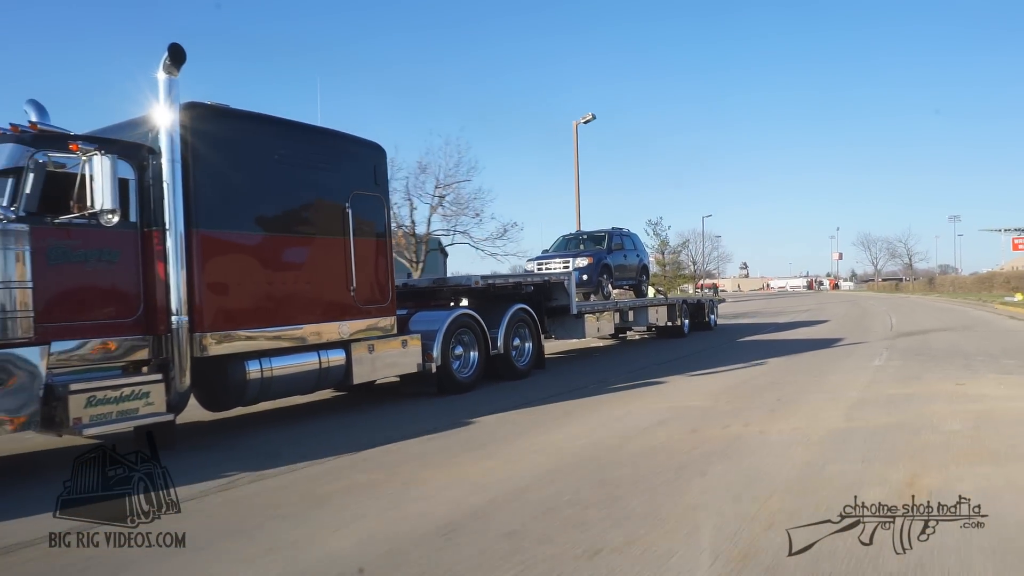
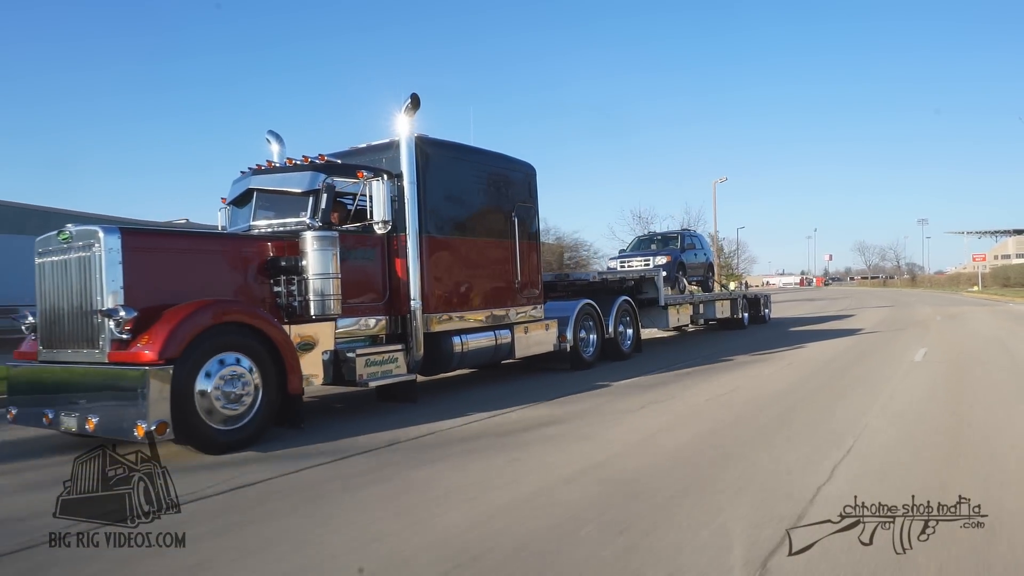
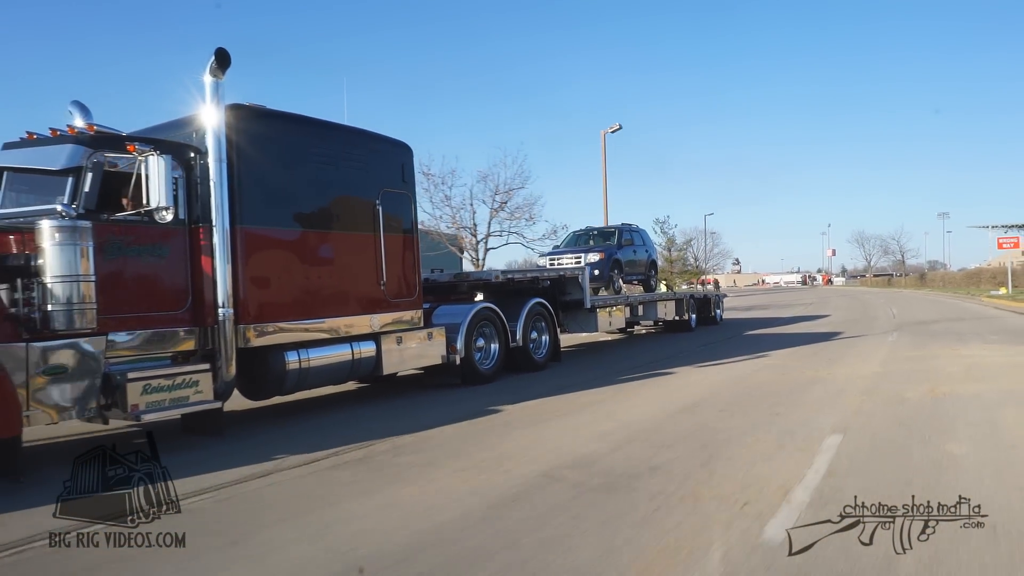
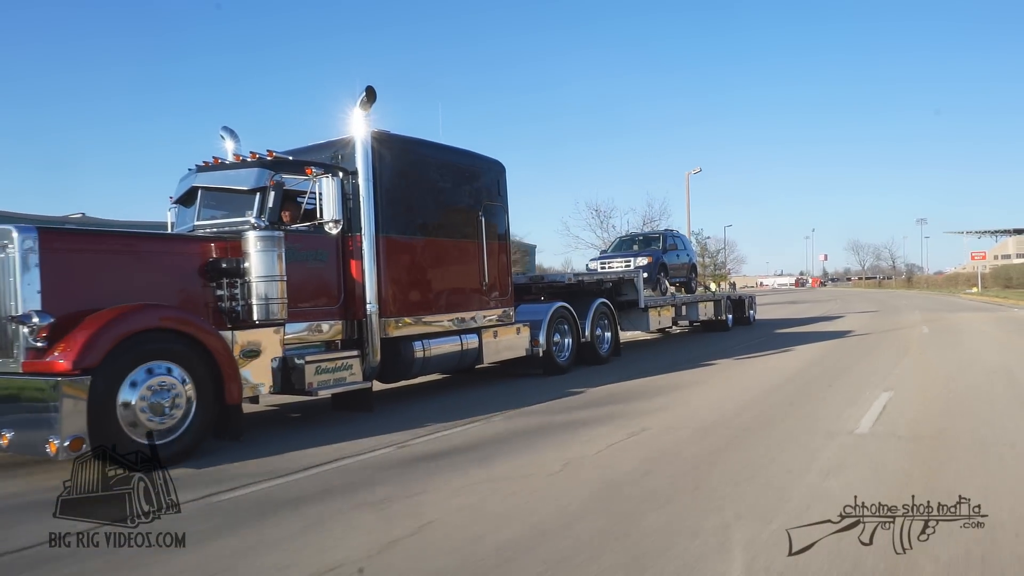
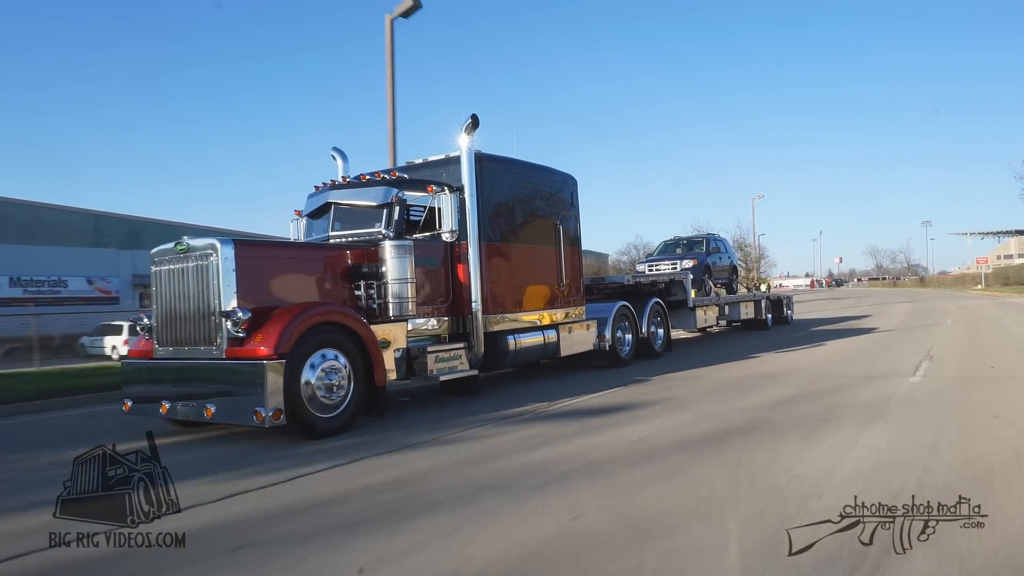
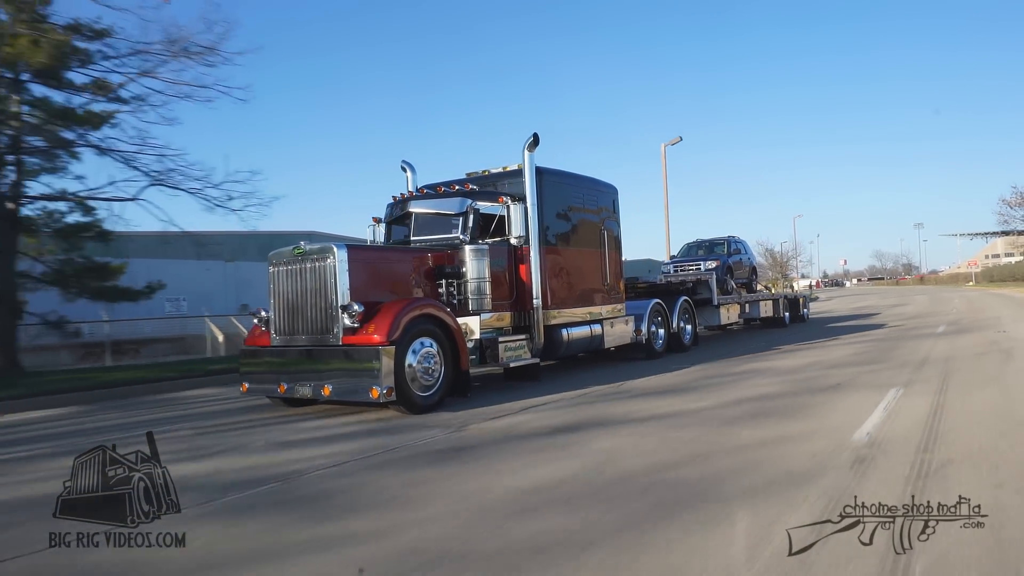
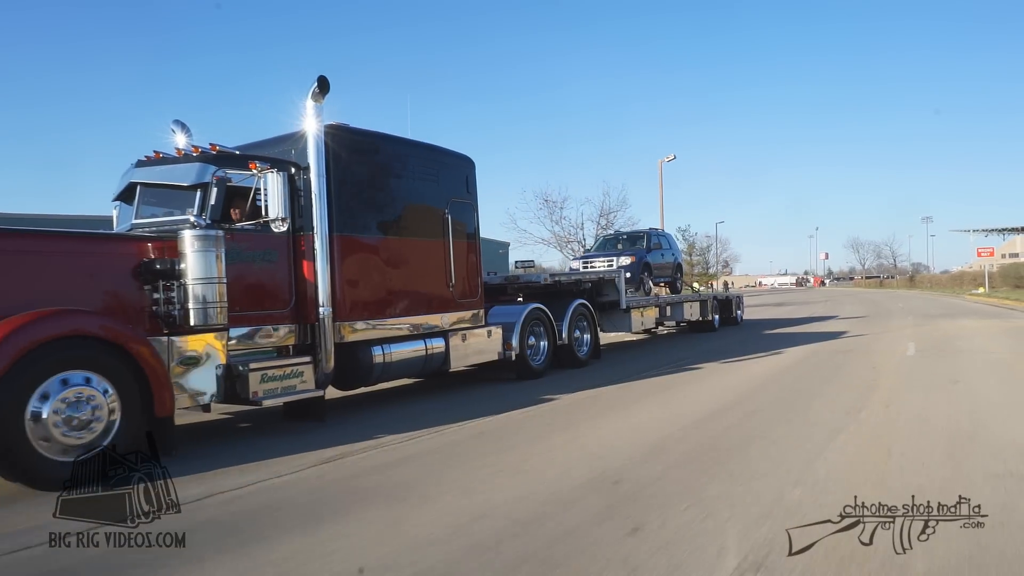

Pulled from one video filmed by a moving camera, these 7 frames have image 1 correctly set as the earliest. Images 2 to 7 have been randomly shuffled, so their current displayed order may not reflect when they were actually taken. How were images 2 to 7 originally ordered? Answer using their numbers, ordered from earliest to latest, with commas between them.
3, 7, 4, 2, 5, 6
